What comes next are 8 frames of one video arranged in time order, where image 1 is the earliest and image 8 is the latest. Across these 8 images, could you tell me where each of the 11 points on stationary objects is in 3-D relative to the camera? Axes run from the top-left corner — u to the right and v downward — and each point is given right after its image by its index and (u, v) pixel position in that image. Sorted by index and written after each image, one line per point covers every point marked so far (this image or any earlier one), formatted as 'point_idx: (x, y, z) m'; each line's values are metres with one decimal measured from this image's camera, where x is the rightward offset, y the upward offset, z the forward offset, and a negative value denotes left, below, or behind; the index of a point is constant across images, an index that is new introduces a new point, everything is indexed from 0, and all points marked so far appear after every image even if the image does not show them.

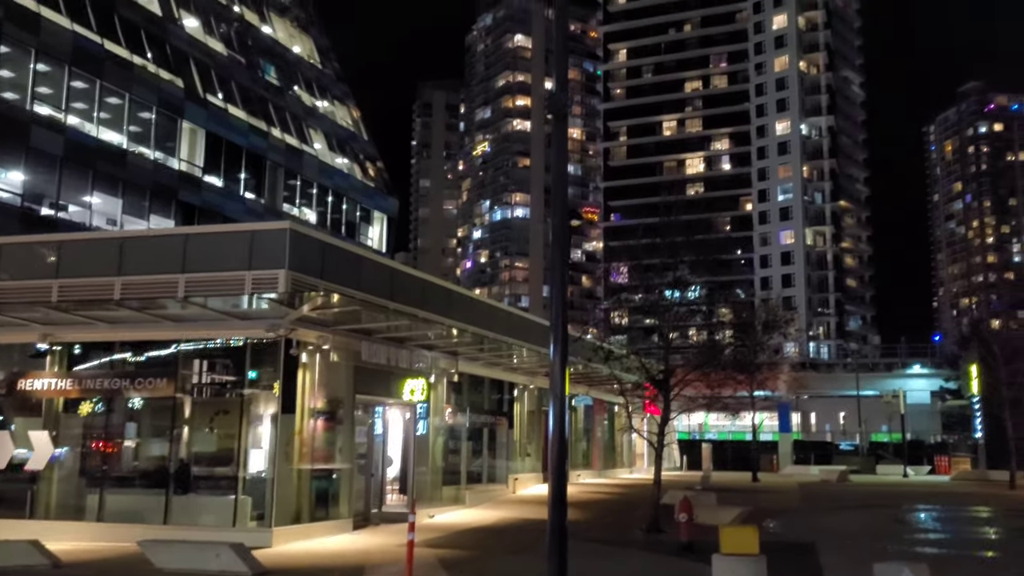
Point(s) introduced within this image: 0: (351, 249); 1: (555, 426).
0: (-2.9, +0.7, +16.8) m
1: (+0.5, -1.8, +11.6) m
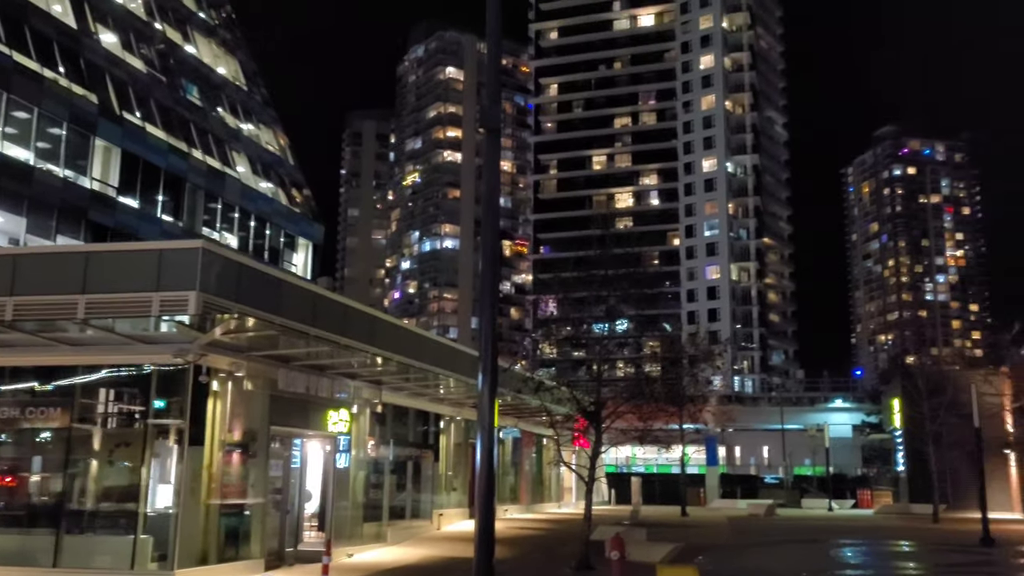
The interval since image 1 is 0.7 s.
0: (-4.2, +0.3, +15.8) m
1: (-0.3, -2.1, +10.9) m
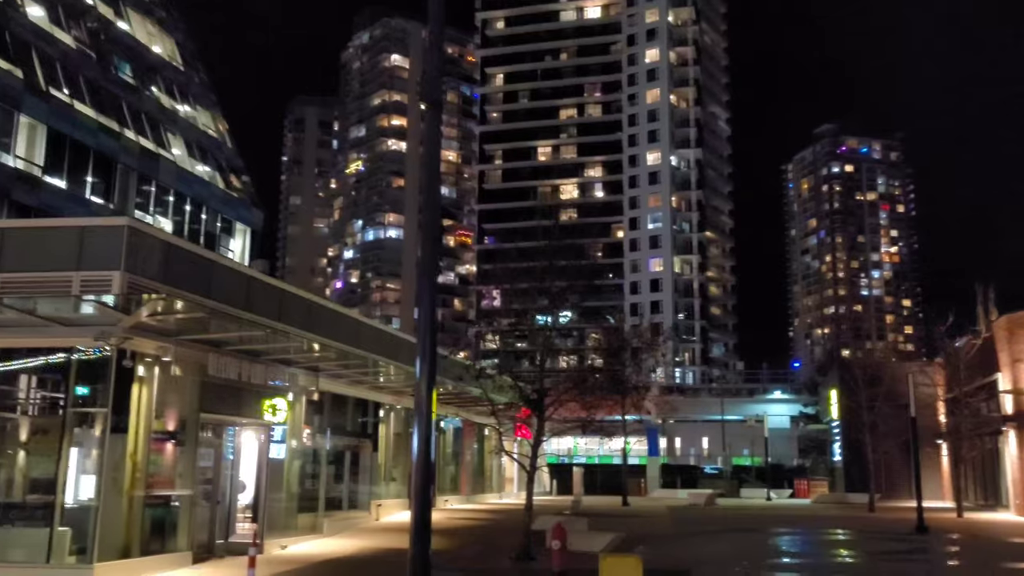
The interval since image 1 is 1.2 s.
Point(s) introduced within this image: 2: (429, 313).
0: (-5.1, +0.6, +15.1) m
1: (-1.0, -1.8, +10.4) m
2: (-1.0, -0.3, +10.8) m
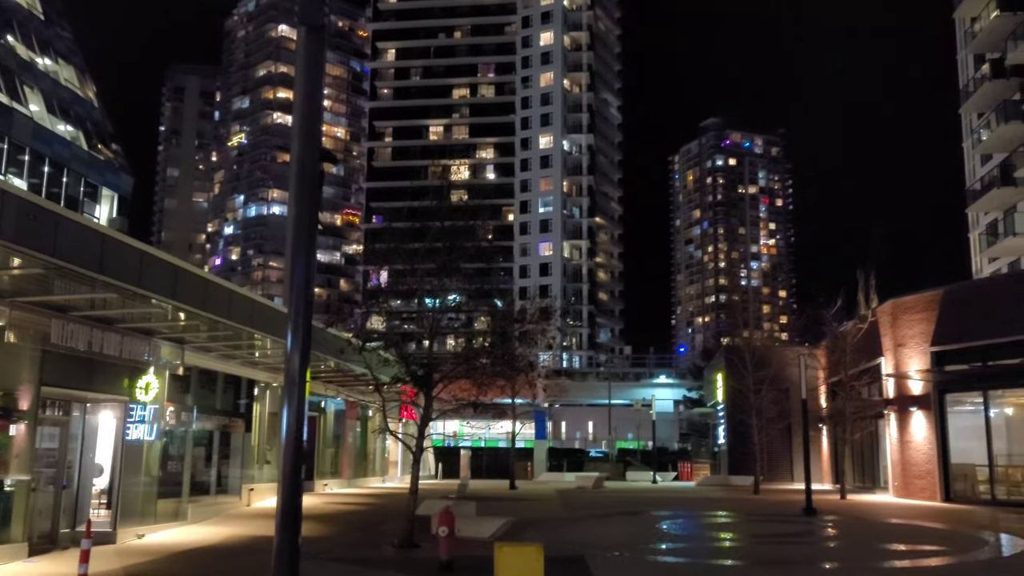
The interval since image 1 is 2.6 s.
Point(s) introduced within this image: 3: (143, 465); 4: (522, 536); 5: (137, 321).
0: (-6.7, +1.3, +13.1) m
1: (-2.2, -1.3, +9.0) m
2: (-2.1, +0.2, +9.4) m
3: (-7.7, -3.7, +19.1) m
4: (+0.2, -5.2, +19.4) m
5: (-7.2, -0.6, +17.6) m
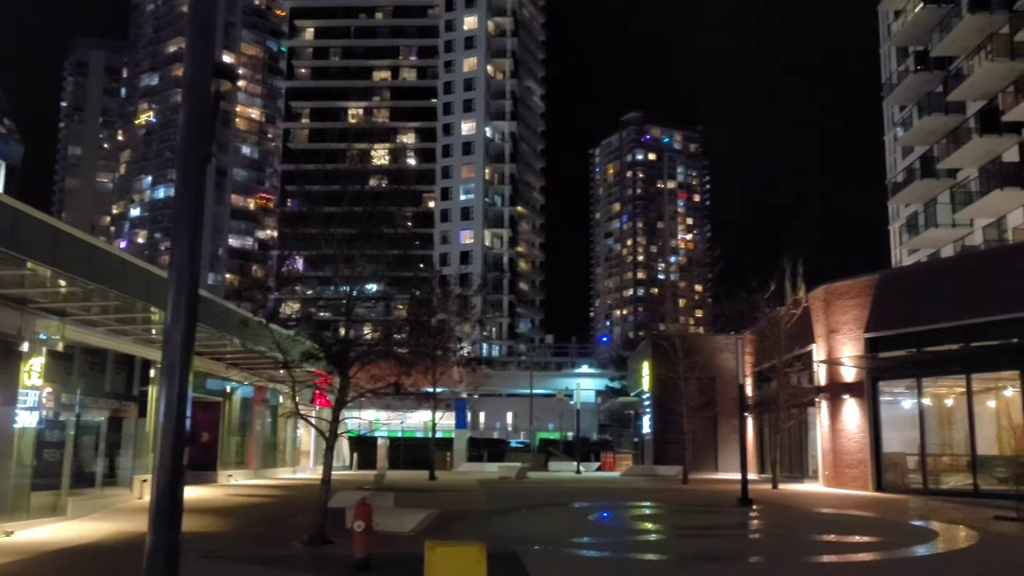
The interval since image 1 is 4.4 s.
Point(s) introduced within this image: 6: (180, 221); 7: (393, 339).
0: (-7.6, +1.9, +10.9) m
1: (-2.7, -0.8, +7.2) m
2: (-2.6, +0.7, +7.6) m
3: (-9.1, -3.0, +16.8) m
4: (-1.3, -4.7, +17.8) m
5: (-8.4, 0.0, +15.3) m
6: (-2.7, +0.7, +7.6) m
7: (-2.4, -0.9, +19.0) m
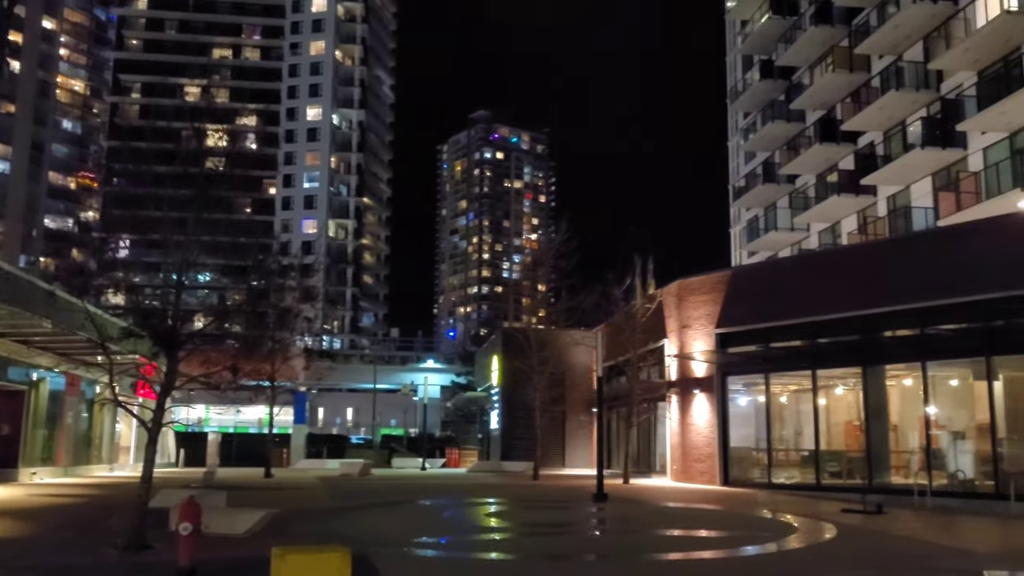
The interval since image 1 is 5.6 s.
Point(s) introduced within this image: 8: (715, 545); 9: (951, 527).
0: (-8.8, +2.4, +8.3) m
1: (-3.5, -0.4, +5.5) m
2: (-3.4, +1.1, +5.9) m
3: (-11.5, -2.4, +13.8) m
4: (-4.1, -4.3, +16.1) m
5: (-10.5, +0.6, +12.5) m
6: (-3.5, +1.1, +5.9) m
7: (-5.2, -0.5, +17.2) m
8: (+4.0, -5.1, +18.1) m
9: (+8.2, -4.5, +17.2) m
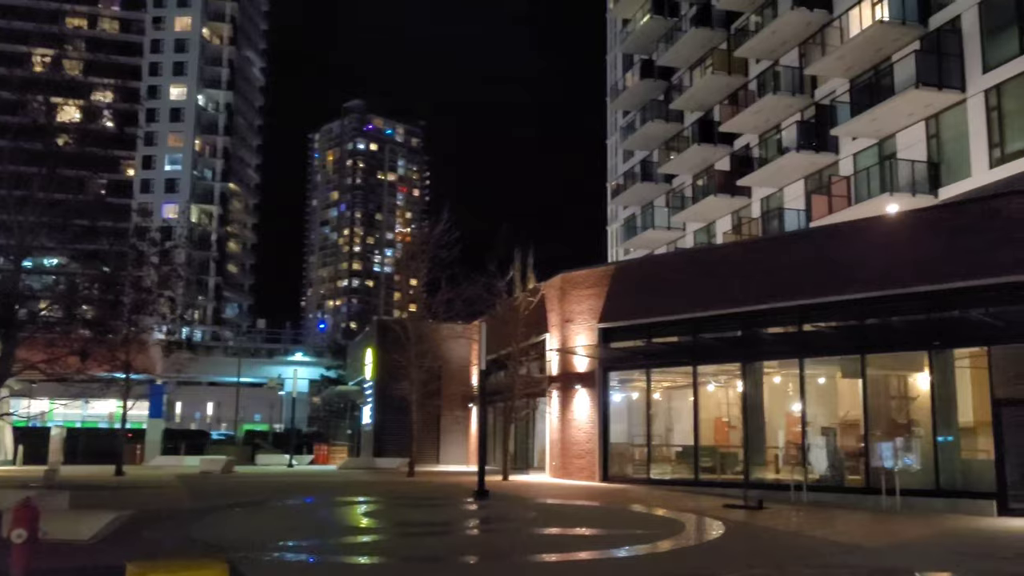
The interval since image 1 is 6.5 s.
0: (-9.4, +2.8, +6.1) m
1: (-3.8, -0.1, +4.1) m
2: (-3.8, +1.4, +4.5) m
3: (-12.9, -1.8, +11.2) m
4: (-6.0, -3.9, +14.5) m
5: (-11.7, +1.1, +10.0) m
6: (-3.9, +1.4, +4.4) m
7: (-7.2, -0.1, +15.4) m
8: (+1.7, -4.9, +17.6) m
9: (+6.0, -4.4, +17.3) m
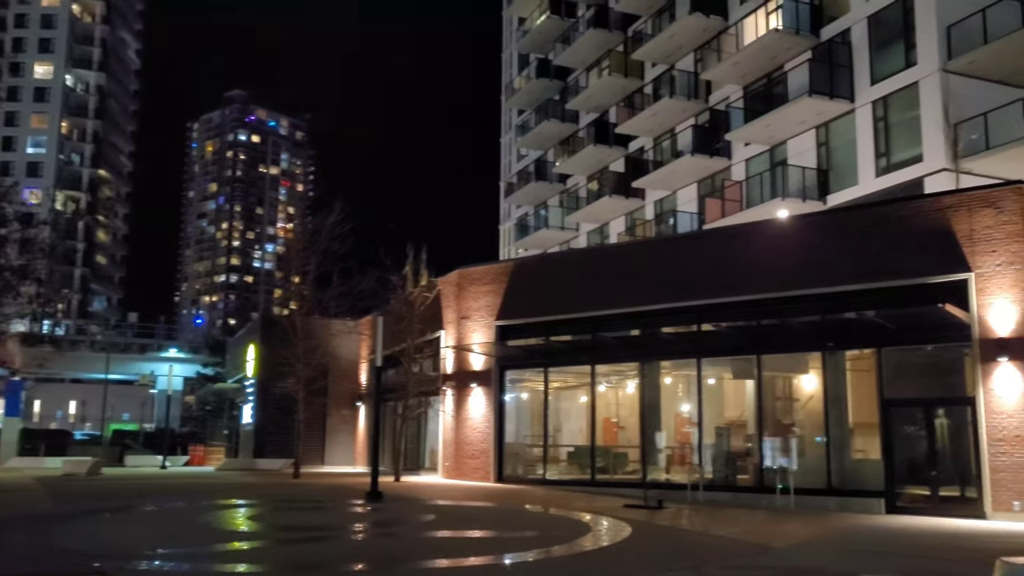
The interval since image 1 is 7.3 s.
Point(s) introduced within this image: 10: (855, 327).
0: (-9.6, +3.2, +4.2) m
1: (-3.8, +0.1, +2.9) m
2: (-3.9, +1.6, +3.3) m
3: (-13.8, -1.4, +8.8) m
4: (-7.4, -3.6, +13.0) m
5: (-12.4, +1.5, +7.8) m
6: (-3.9, +1.7, +3.3) m
7: (-8.6, +0.2, +13.7) m
8: (-0.2, -4.8, +17.0) m
9: (+4.1, -4.4, +17.2) m
10: (+7.4, -0.9, +19.8) m
